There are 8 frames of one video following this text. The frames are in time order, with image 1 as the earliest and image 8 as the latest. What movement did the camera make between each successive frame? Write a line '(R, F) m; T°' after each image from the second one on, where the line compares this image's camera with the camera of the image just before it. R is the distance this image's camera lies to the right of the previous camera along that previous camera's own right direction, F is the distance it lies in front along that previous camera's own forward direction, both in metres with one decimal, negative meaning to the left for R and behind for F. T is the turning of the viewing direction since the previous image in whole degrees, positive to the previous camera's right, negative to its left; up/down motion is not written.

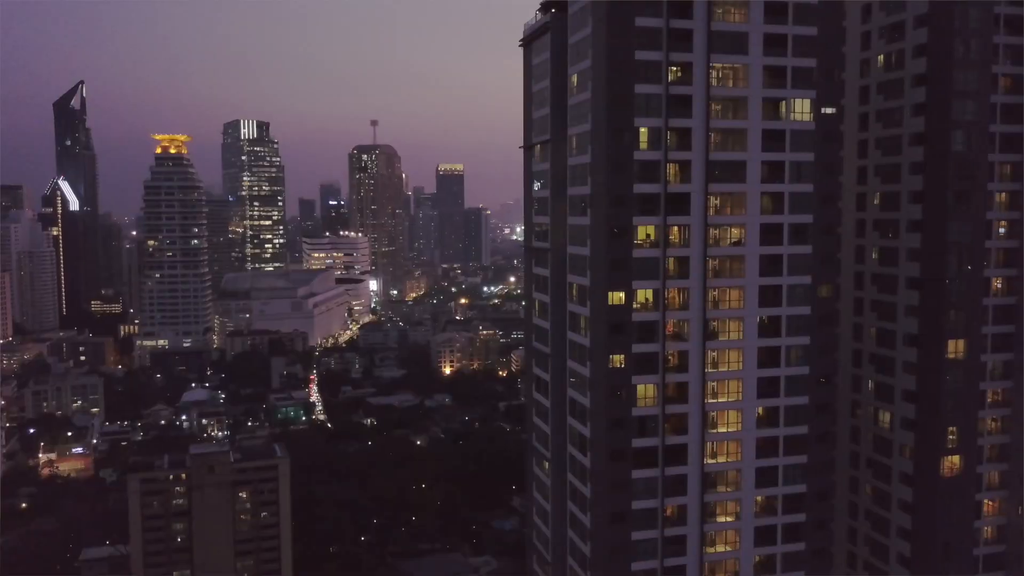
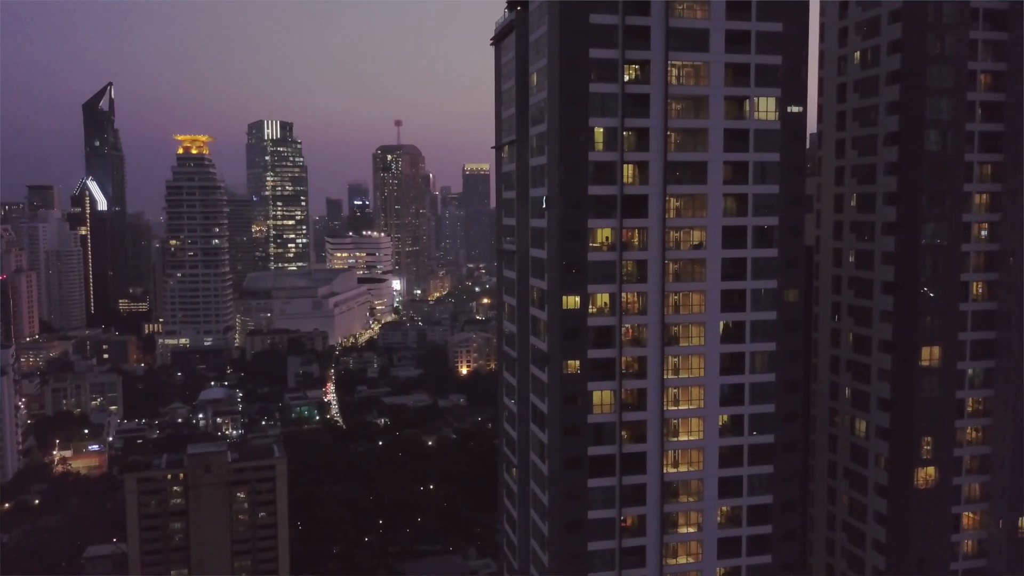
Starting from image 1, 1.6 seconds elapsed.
(+0.5, +0.1) m; -2°
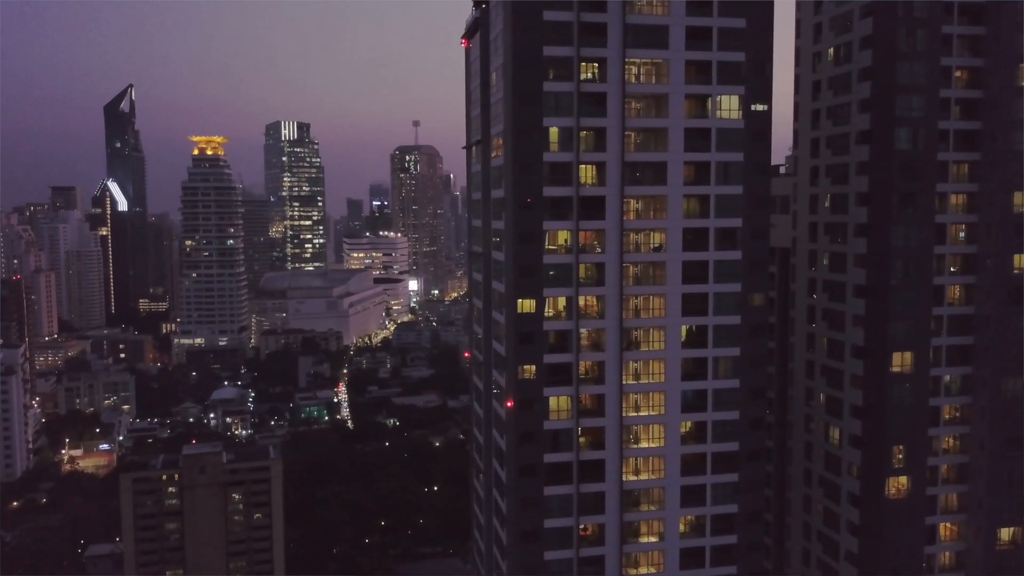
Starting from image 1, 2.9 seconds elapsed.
(+0.5, +0.1) m; -1°
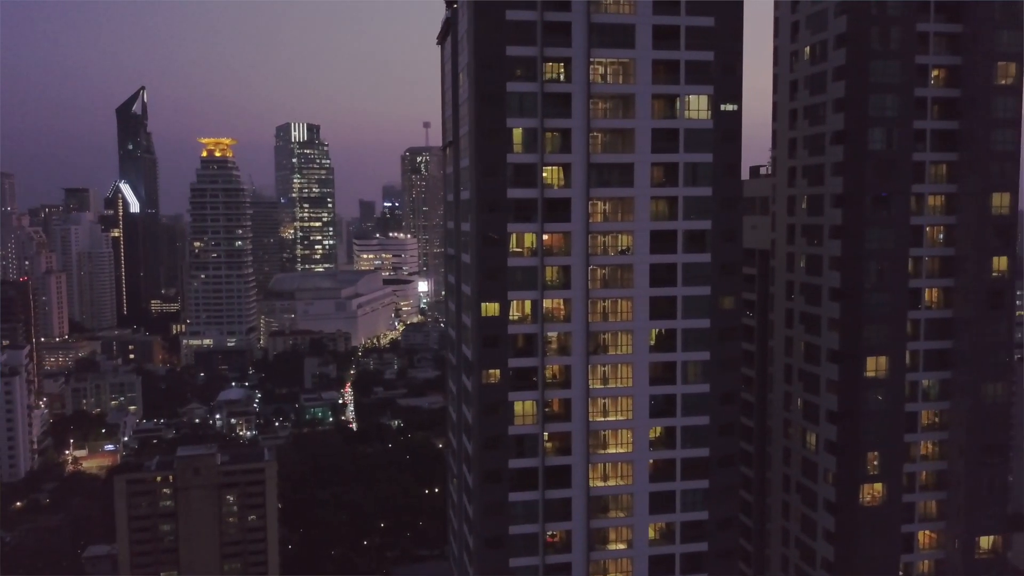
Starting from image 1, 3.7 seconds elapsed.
(+0.3, +0.1) m; -1°
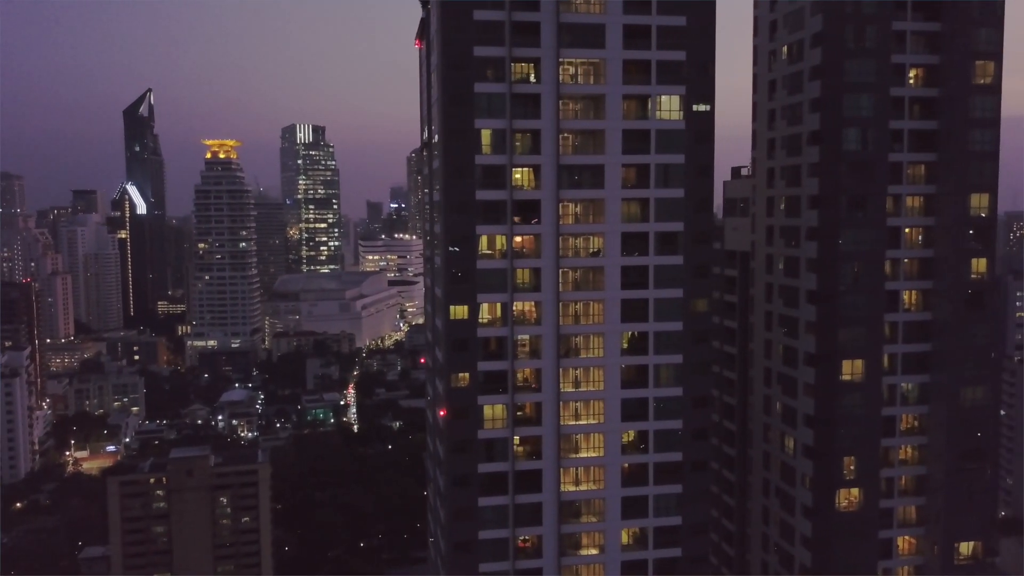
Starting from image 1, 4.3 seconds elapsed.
(+0.3, +0.1) m; 0°
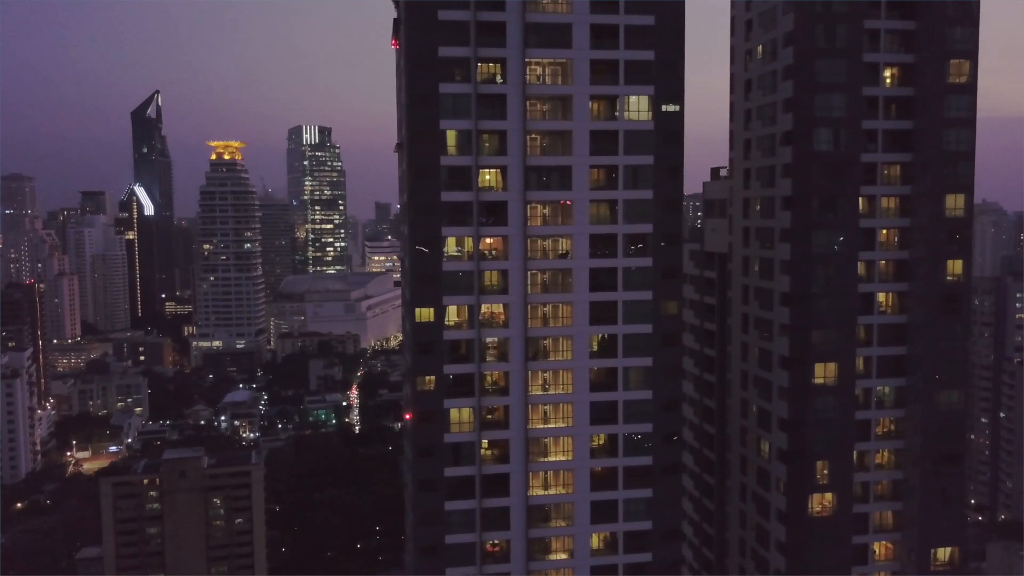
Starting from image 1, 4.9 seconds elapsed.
(+0.3, +0.1) m; -1°
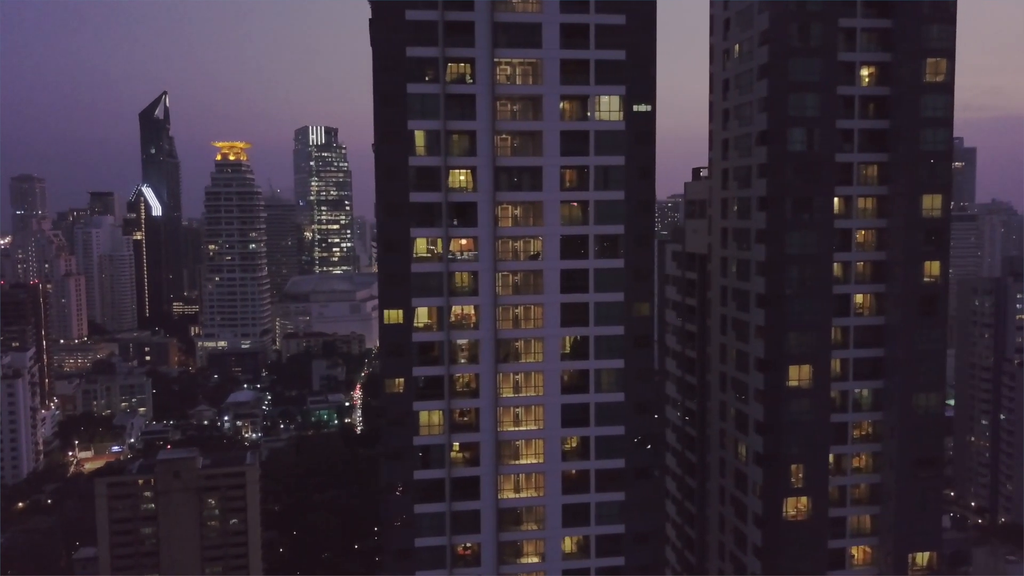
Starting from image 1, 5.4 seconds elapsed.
(+0.3, 0.0) m; -1°
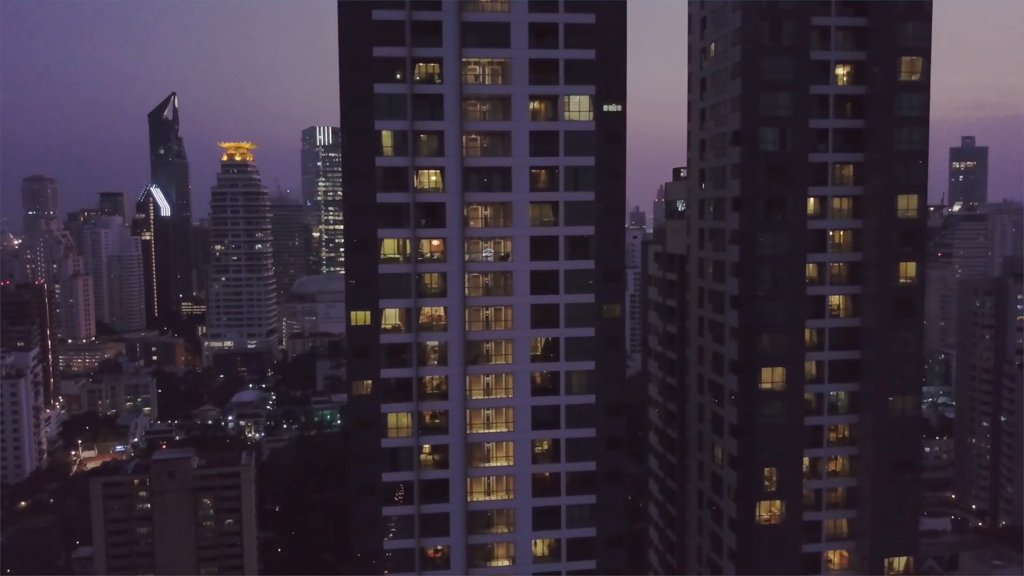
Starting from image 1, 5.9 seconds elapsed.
(+0.3, 0.0) m; -1°
